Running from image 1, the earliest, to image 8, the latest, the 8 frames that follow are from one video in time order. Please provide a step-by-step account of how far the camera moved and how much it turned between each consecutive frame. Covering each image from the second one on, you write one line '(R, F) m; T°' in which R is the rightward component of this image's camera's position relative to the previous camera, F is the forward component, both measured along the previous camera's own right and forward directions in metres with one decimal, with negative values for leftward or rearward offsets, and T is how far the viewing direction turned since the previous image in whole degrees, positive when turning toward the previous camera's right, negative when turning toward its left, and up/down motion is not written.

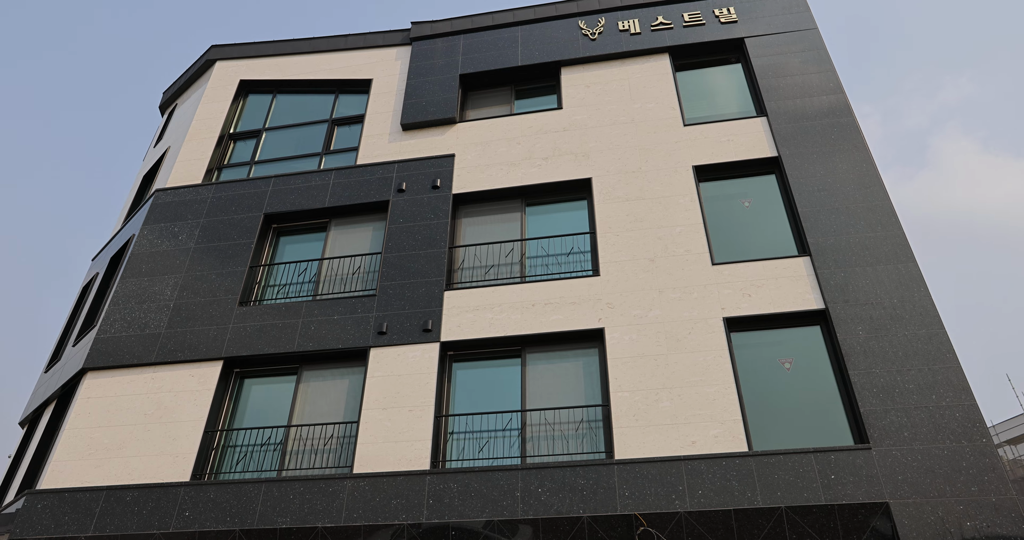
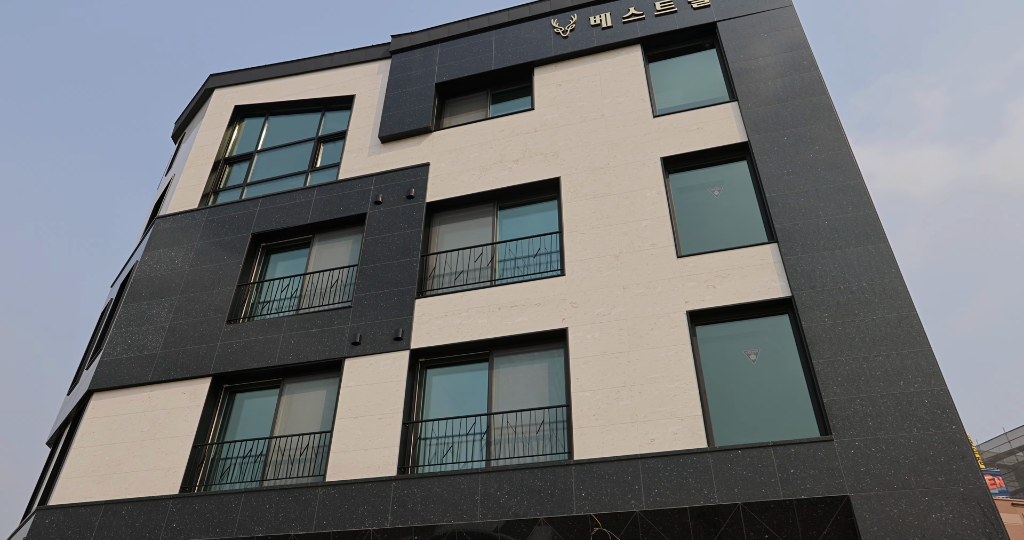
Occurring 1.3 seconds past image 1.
(+1.5, 0.0) m; -4°
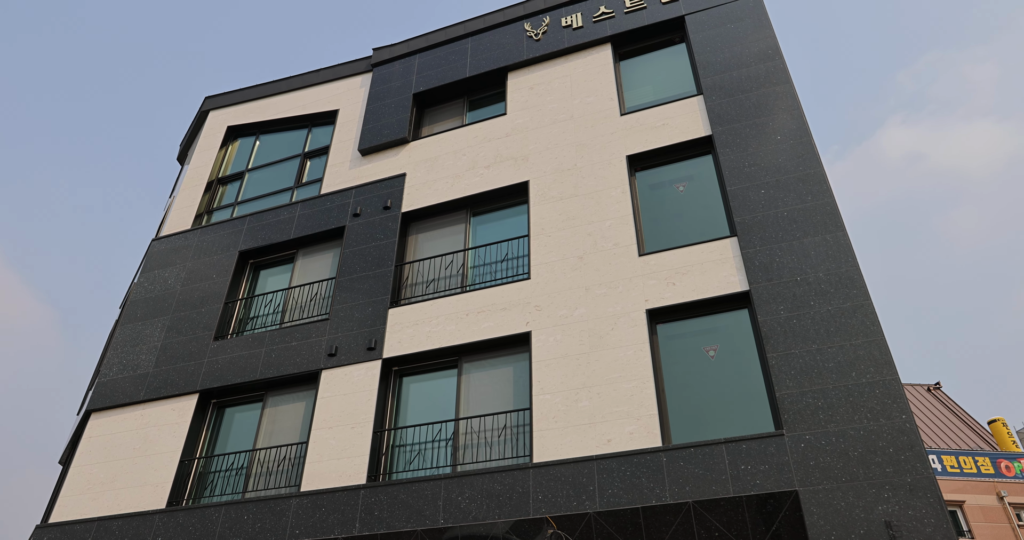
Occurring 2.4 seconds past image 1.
(+1.3, -0.1) m; -3°
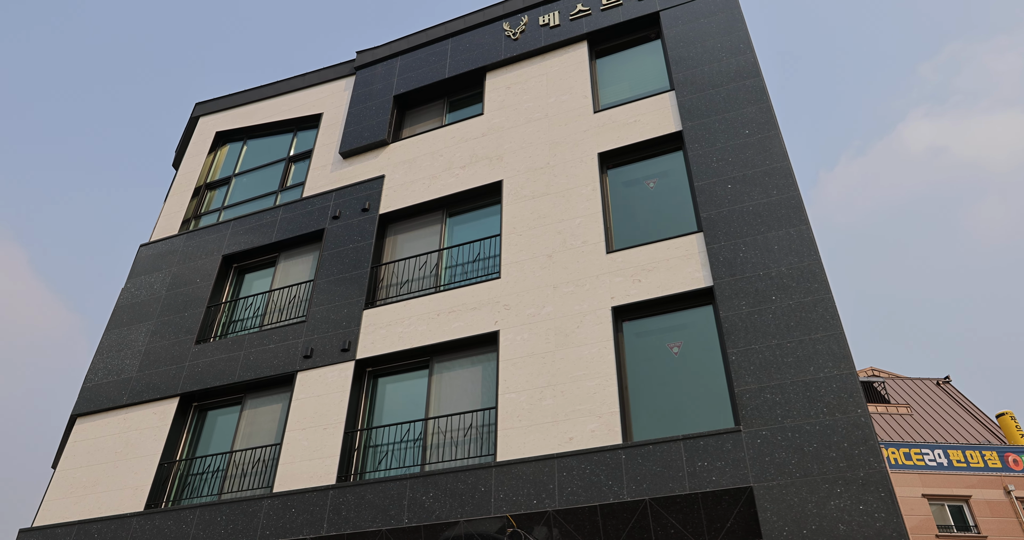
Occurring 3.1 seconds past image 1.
(+0.8, 0.0) m; -1°
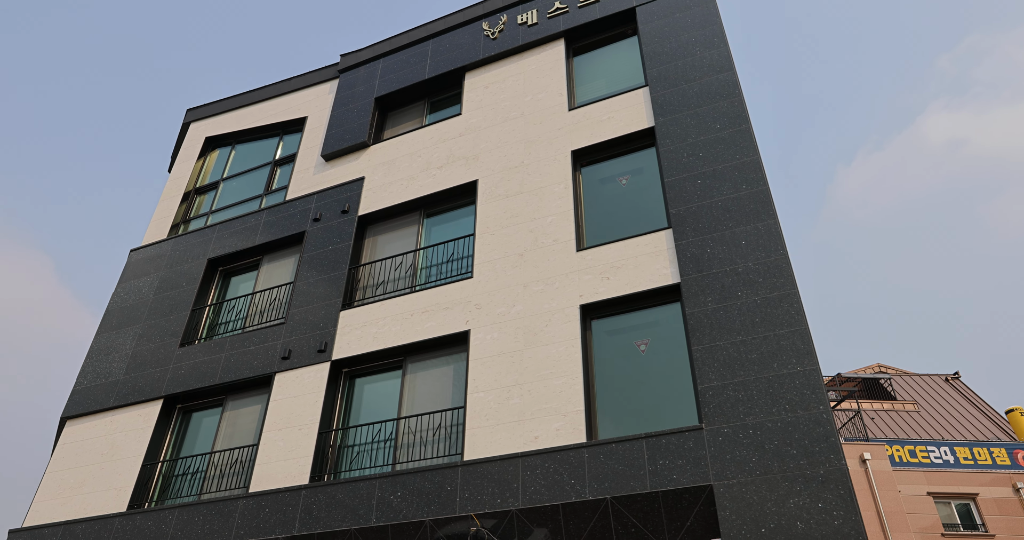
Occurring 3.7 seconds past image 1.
(+0.8, 0.0) m; -1°
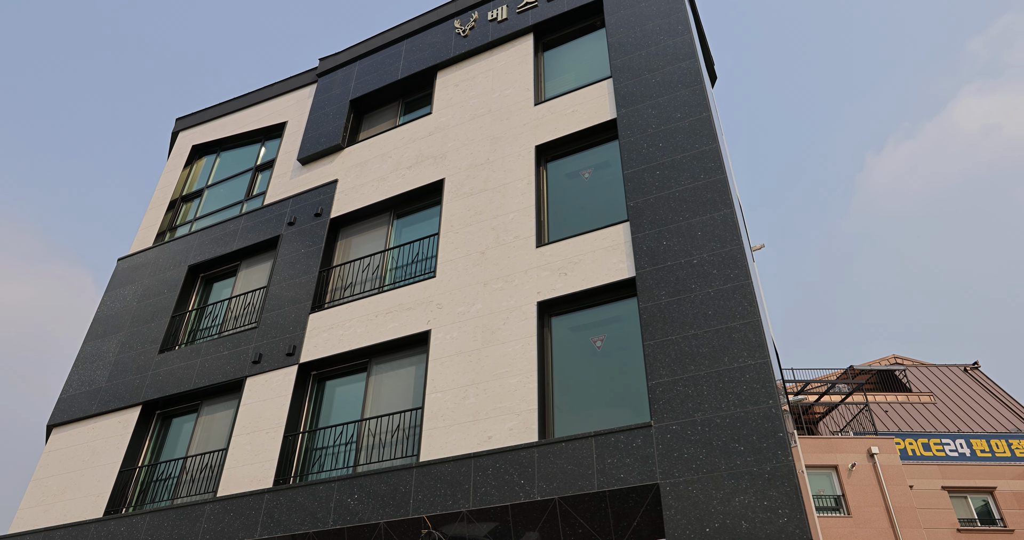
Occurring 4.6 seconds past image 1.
(+1.1, +0.2) m; -2°
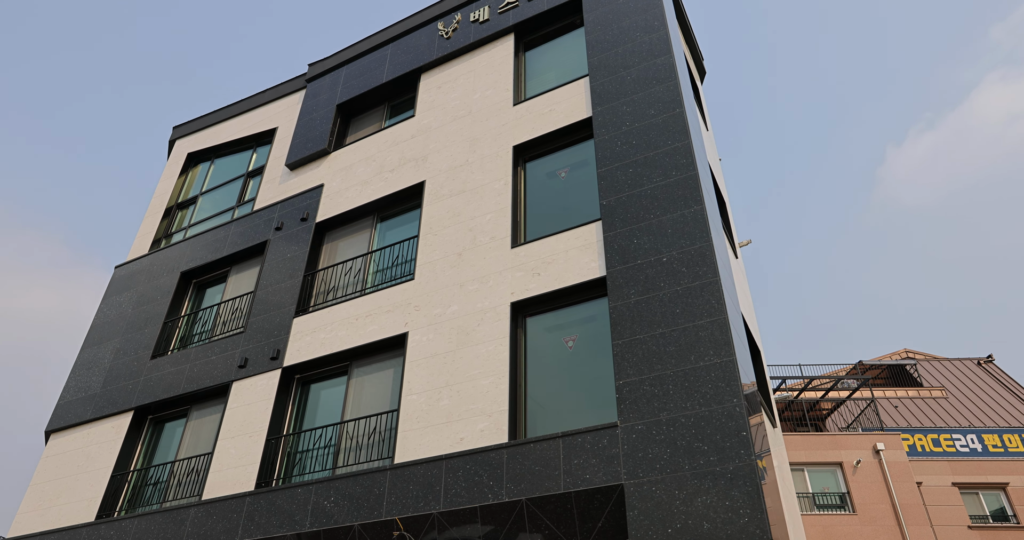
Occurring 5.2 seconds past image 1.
(+0.7, 0.0) m; -1°
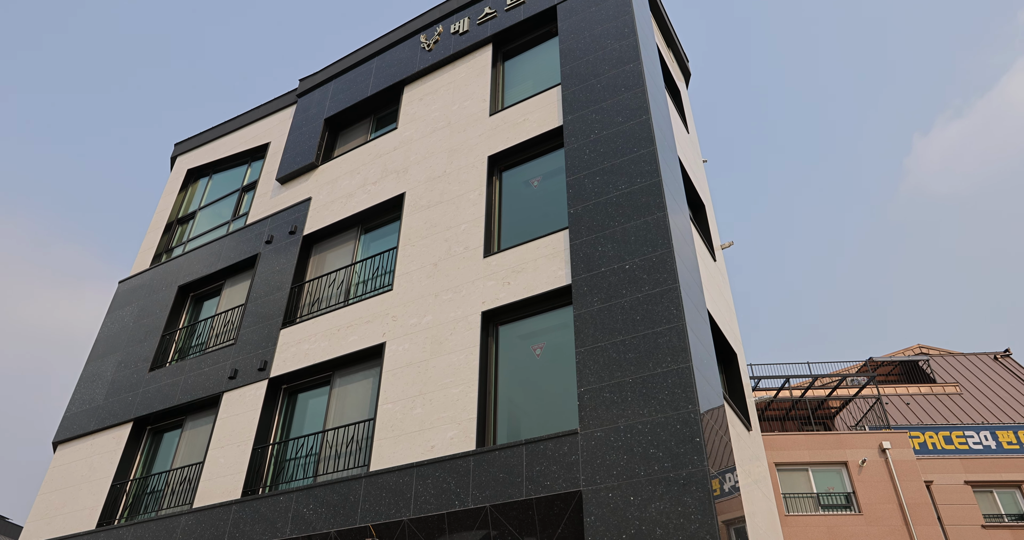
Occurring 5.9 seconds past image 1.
(+0.8, -0.2) m; -2°
